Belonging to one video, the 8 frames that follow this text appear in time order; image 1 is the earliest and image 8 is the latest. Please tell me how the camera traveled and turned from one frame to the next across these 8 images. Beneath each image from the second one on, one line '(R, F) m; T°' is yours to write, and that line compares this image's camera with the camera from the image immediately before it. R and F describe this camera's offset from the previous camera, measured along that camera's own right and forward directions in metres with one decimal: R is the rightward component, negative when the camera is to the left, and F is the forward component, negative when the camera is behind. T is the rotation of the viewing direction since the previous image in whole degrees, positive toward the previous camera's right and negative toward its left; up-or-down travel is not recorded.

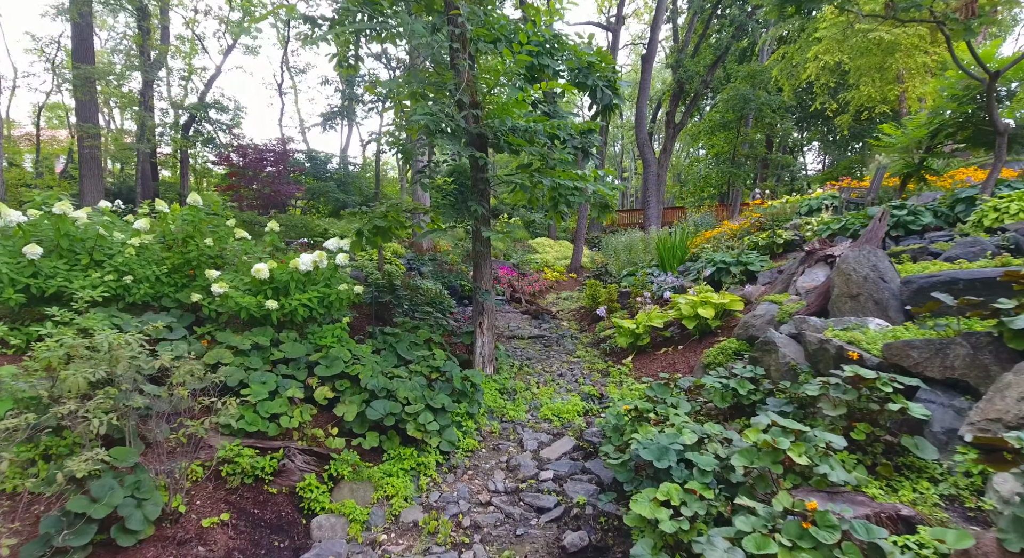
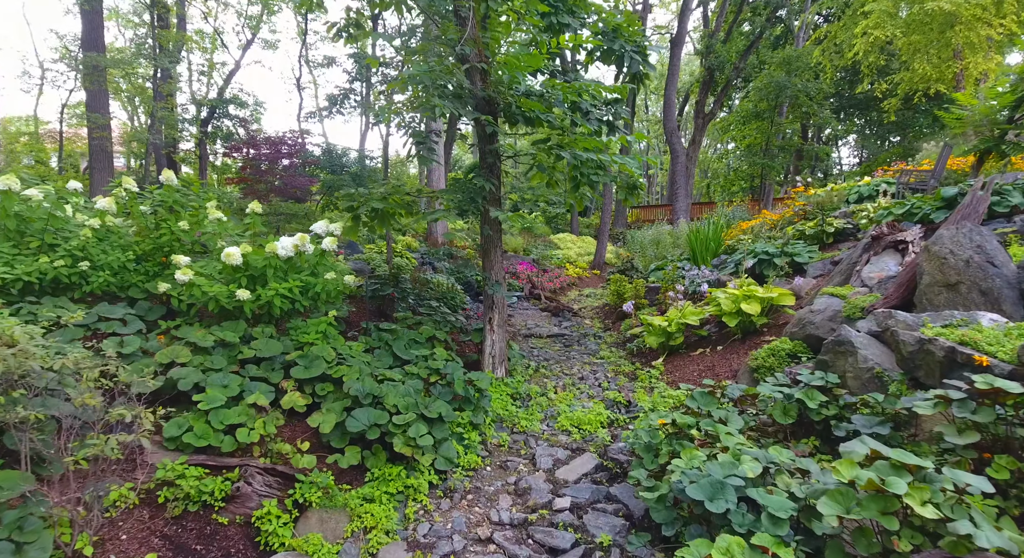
(+0.1, +0.7) m; -3°
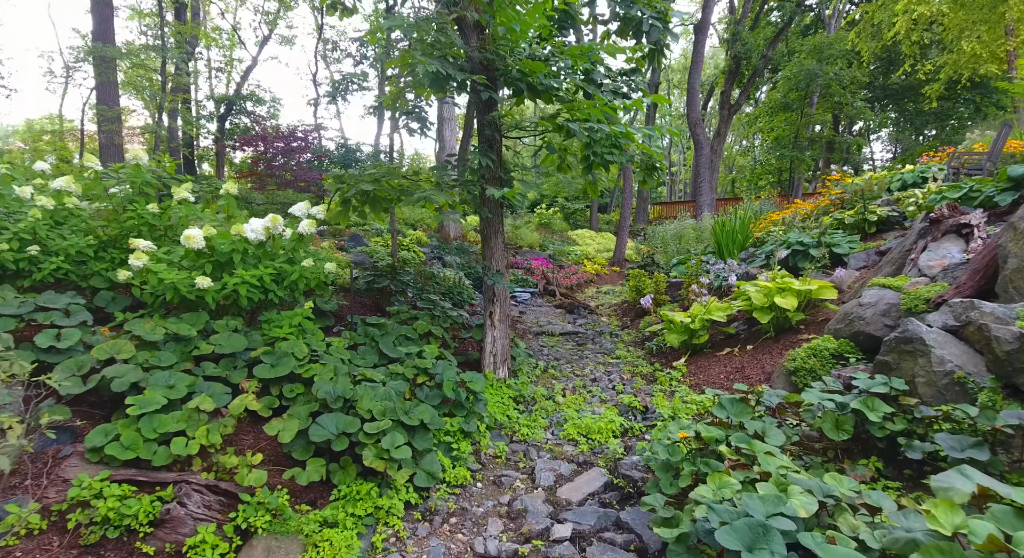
(+0.2, +0.5) m; -2°
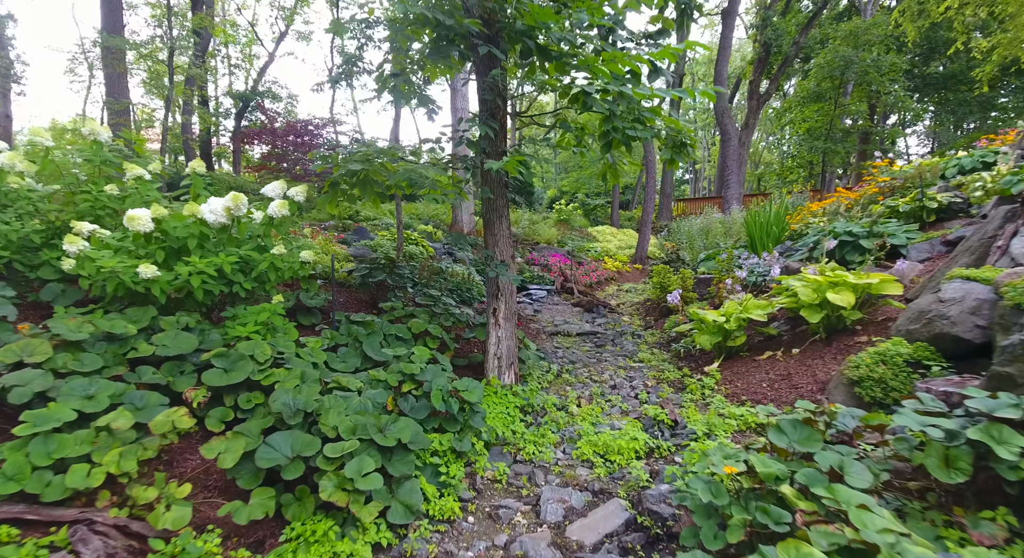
(+0.1, +0.6) m; -2°
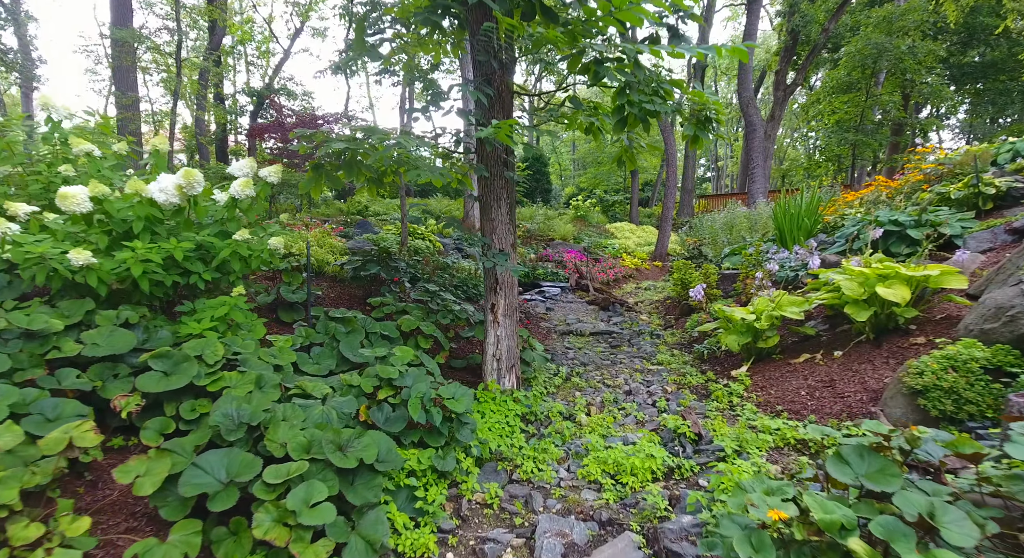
(+0.1, +0.5) m; -2°
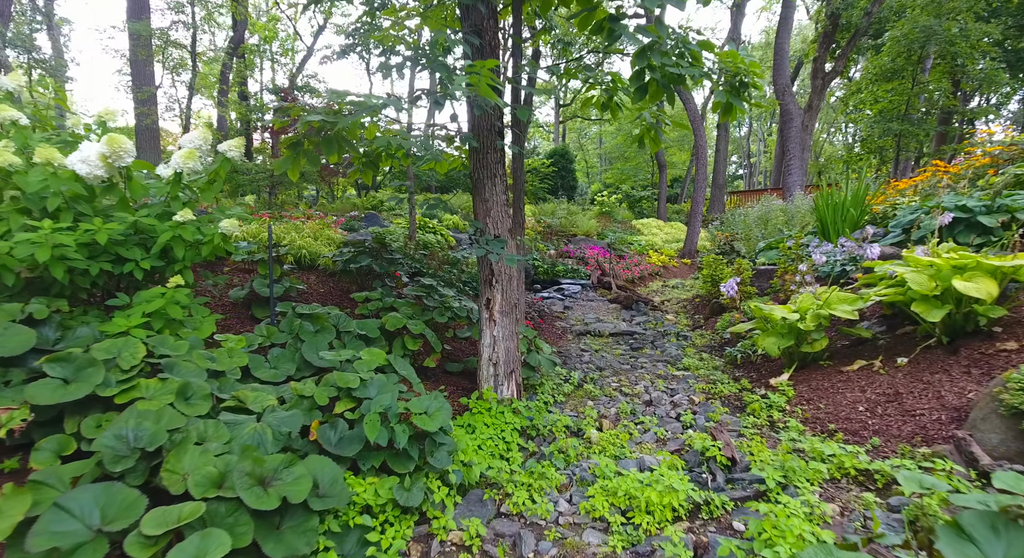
(+0.2, +0.5) m; -3°
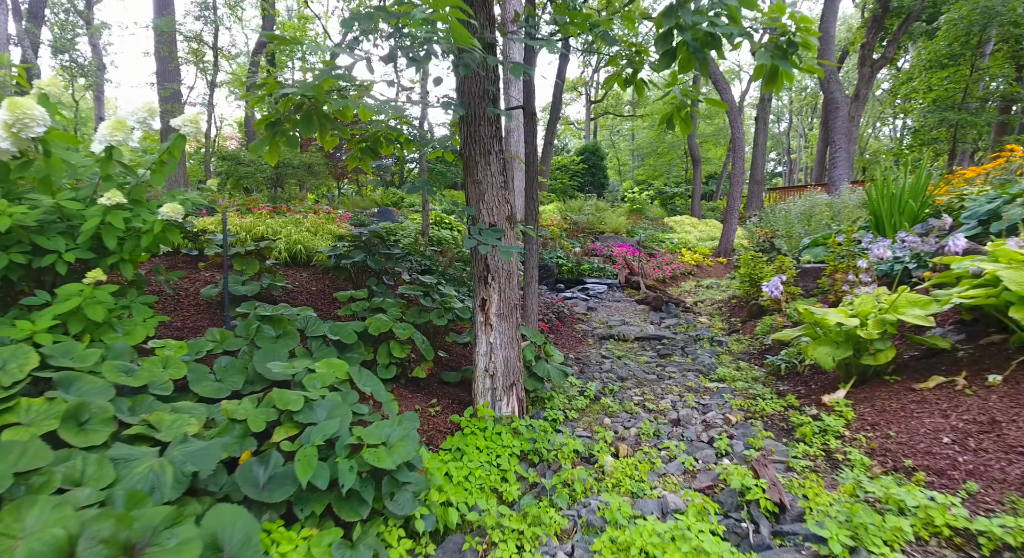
(+0.2, +0.5) m; -3°
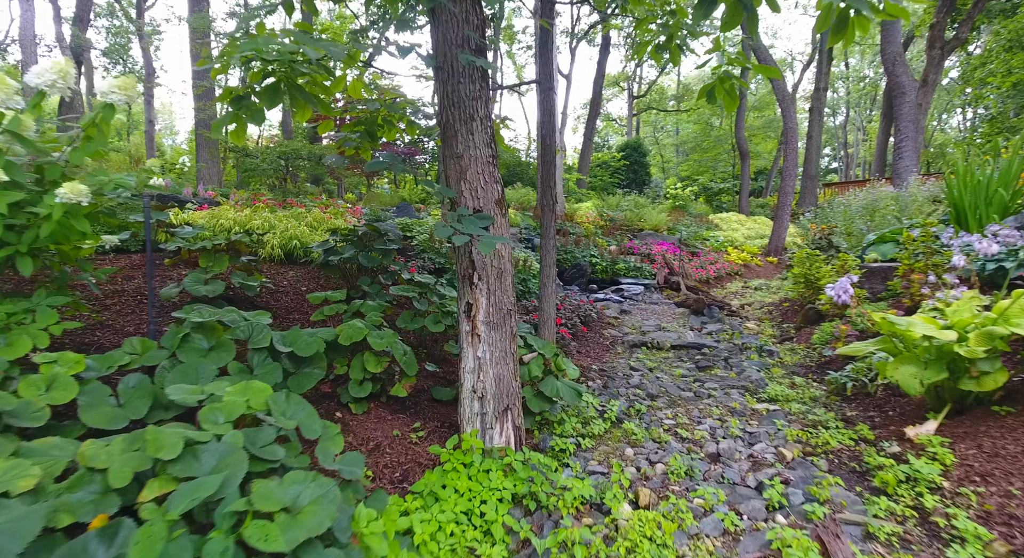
(+0.2, +0.5) m; -4°
